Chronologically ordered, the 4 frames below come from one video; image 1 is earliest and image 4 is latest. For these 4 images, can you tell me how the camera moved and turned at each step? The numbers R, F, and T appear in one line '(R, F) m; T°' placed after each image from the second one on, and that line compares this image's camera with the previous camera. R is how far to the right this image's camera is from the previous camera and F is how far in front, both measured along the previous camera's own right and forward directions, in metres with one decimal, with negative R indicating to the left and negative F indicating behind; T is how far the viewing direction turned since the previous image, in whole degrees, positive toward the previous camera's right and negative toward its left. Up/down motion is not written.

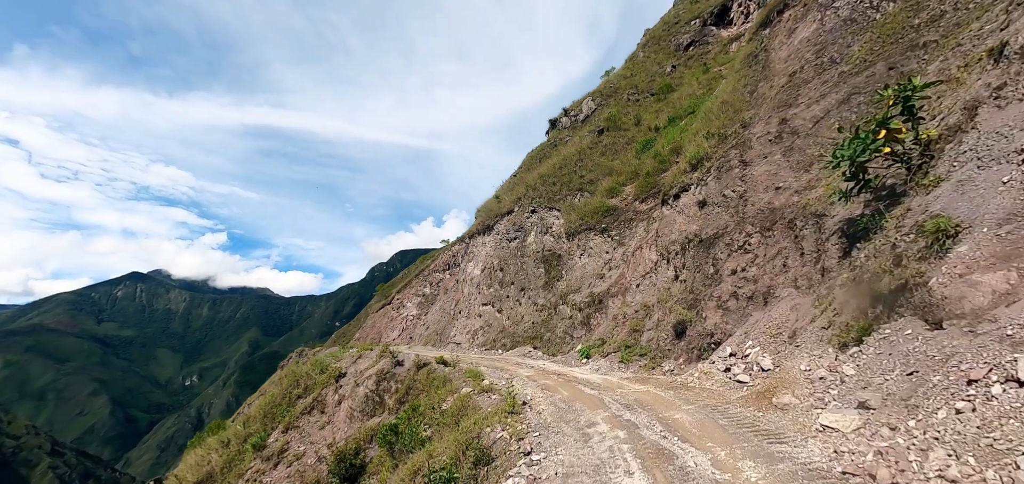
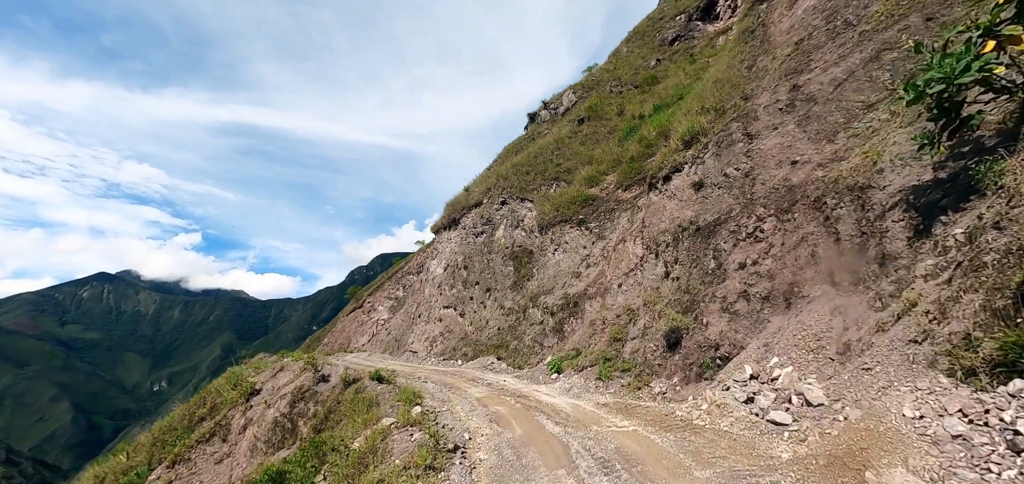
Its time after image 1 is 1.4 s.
(+1.5, +5.5) m; +2°
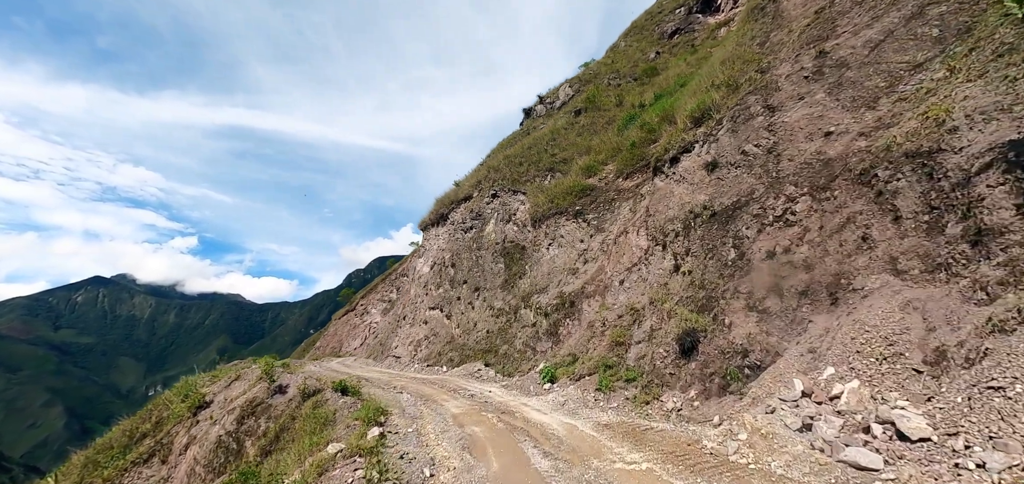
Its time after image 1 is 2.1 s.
(+0.6, +3.1) m; 0°
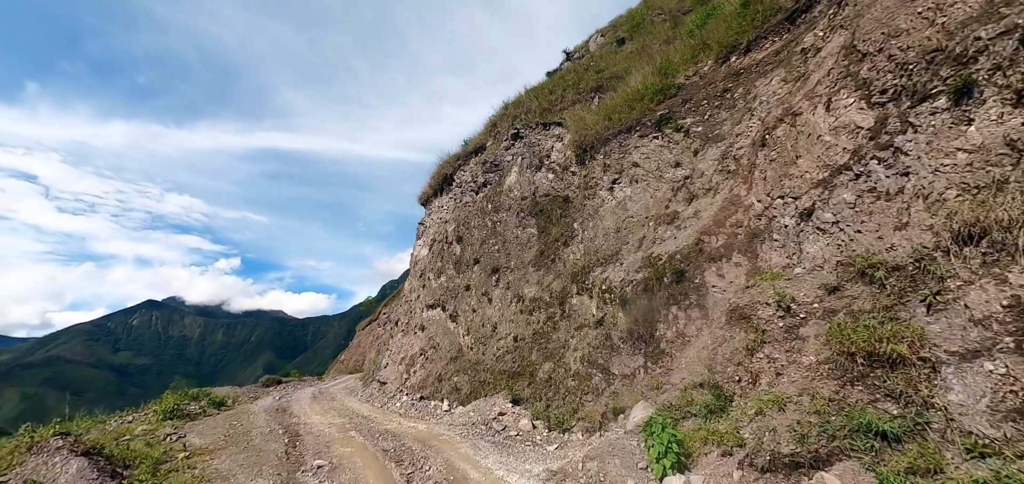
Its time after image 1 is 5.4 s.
(-0.4, +12.7) m; -4°
